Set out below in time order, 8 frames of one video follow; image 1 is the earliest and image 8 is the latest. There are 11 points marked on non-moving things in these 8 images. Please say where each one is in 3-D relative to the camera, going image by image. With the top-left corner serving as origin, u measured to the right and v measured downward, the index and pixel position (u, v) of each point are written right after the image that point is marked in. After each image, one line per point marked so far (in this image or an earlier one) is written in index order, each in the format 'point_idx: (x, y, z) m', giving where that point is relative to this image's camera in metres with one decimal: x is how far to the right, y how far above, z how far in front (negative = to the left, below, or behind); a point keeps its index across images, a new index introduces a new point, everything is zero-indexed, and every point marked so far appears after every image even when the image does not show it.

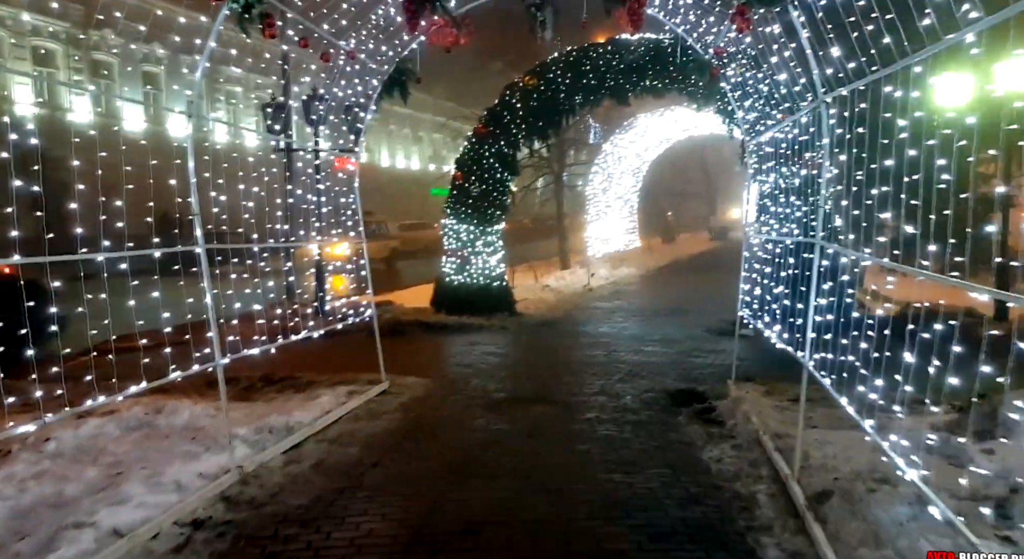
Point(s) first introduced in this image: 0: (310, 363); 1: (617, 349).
0: (-2.8, -1.2, +8.0) m
1: (+1.5, -1.0, +8.5) m
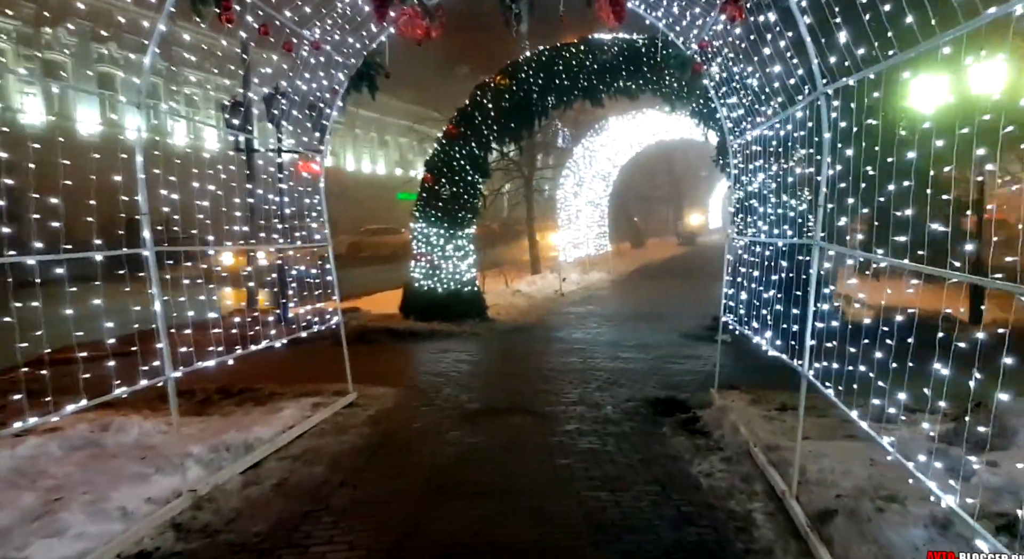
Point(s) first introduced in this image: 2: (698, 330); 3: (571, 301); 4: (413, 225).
0: (-3.1, -1.3, +7.6) m
1: (+1.2, -1.1, +8.3) m
2: (+3.0, -0.8, +9.5) m
3: (+1.4, -0.5, +14.0) m
4: (-1.9, +1.1, +11.0) m
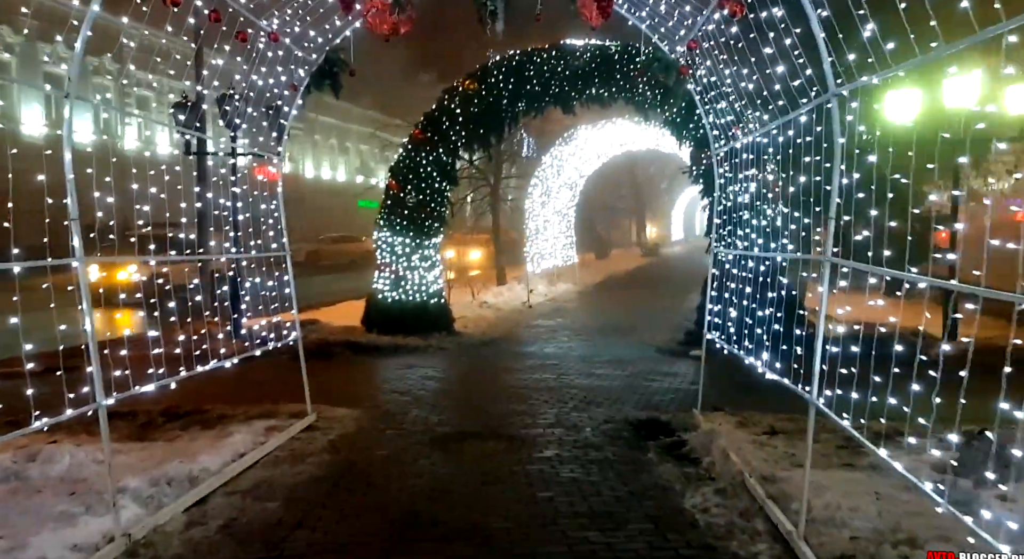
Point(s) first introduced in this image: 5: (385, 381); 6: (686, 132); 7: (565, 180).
0: (-3.5, -1.4, +7.0) m
1: (+0.8, -1.3, +7.9) m
2: (+2.6, -1.0, +9.3) m
3: (+0.6, -0.8, +13.8) m
4: (-2.5, +0.9, +10.6) m
5: (-1.7, -1.4, +7.8) m
6: (+2.6, +2.2, +8.7) m
7: (+1.5, +2.9, +16.8) m
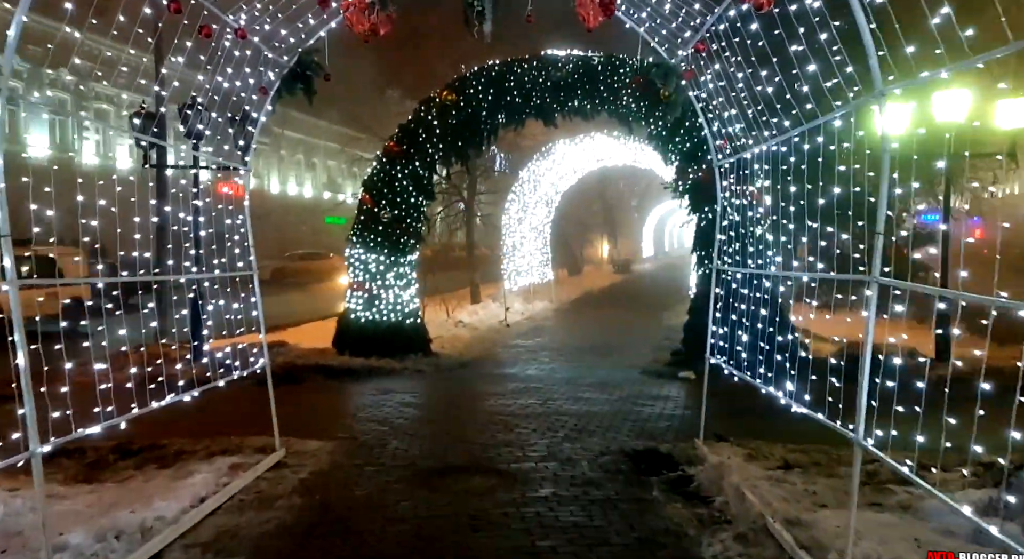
0: (-3.7, -1.6, +6.4) m
1: (+0.5, -1.5, +7.6) m
2: (+2.3, -1.3, +9.0) m
3: (+0.1, -1.2, +13.4) m
4: (-2.8, +0.5, +10.1) m
5: (-1.9, -1.6, +7.3) m
6: (+2.3, +2.0, +8.5) m
7: (+0.8, +2.4, +16.5) m
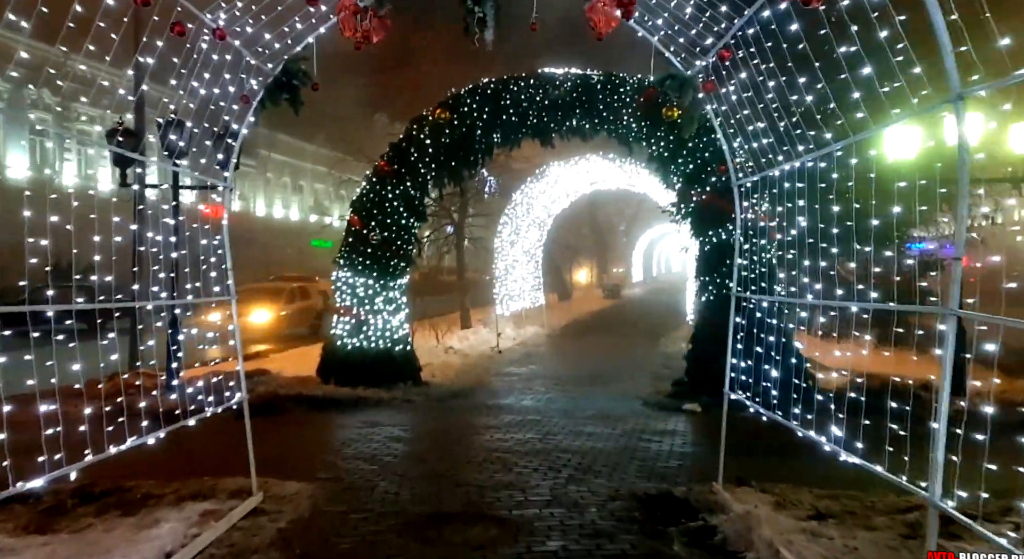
0: (-3.7, -1.9, +5.9) m
1: (+0.5, -1.8, +7.1) m
2: (+2.2, -1.7, +8.6) m
3: (0.0, -1.8, +12.9) m
4: (-2.9, +0.1, +9.6) m
5: (-2.0, -1.9, +6.8) m
6: (+2.3, +1.6, +8.3) m
7: (+0.6, +1.7, +16.2) m
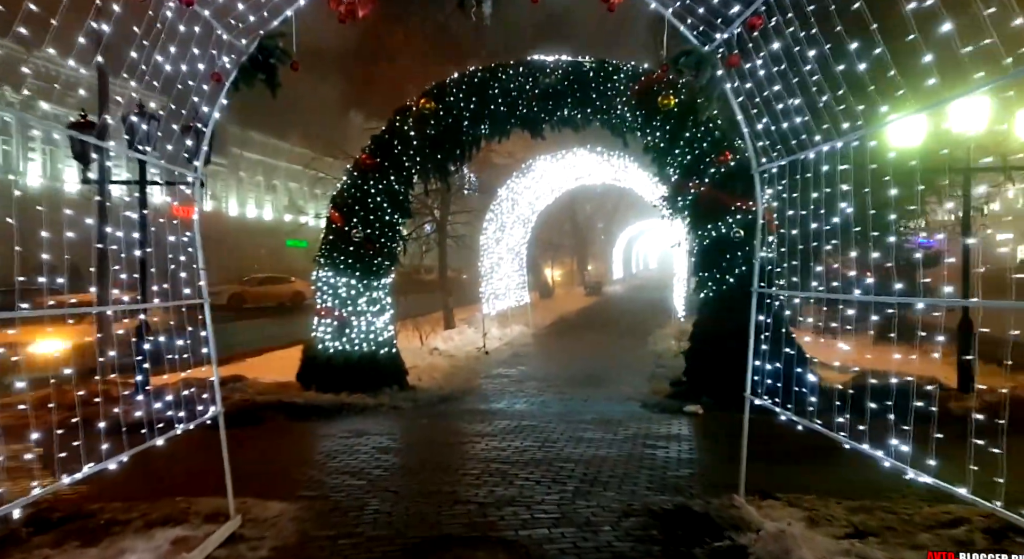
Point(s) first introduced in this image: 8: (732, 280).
0: (-3.7, -1.9, +5.3) m
1: (+0.4, -1.8, +6.7) m
2: (+2.1, -1.7, +8.3) m
3: (-0.3, -1.7, +12.5) m
4: (-3.1, +0.1, +9.1) m
5: (-2.0, -1.9, +6.3) m
6: (+2.2, +1.6, +7.9) m
7: (+0.2, +1.7, +15.8) m
8: (+2.9, 0.0, +7.7) m
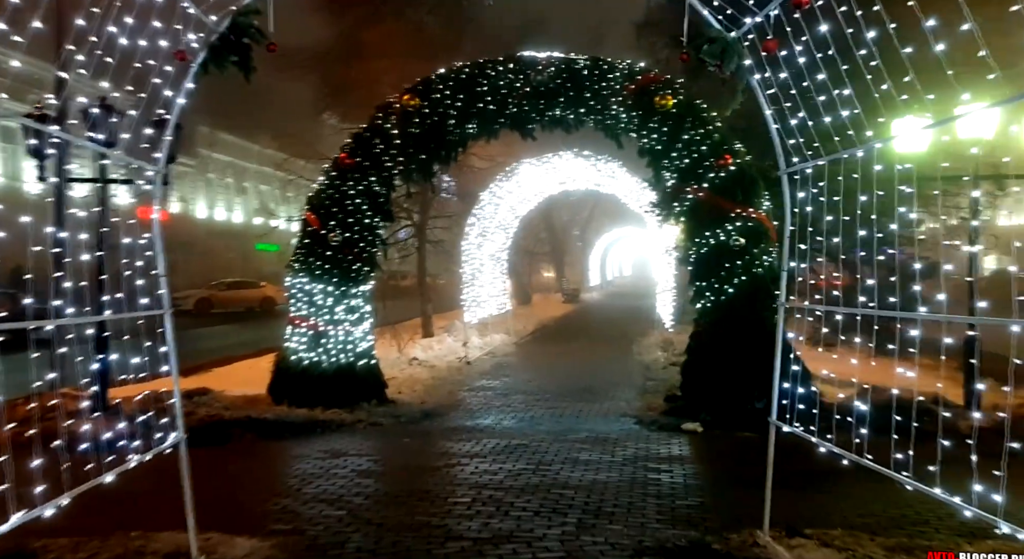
0: (-3.7, -2.0, +4.7) m
1: (+0.3, -1.9, +6.3) m
2: (+1.9, -1.8, +7.9) m
3: (-0.6, -1.9, +12.0) m
4: (-3.2, 0.0, +8.5) m
5: (-2.1, -2.0, +5.8) m
6: (+2.0, +1.5, +7.6) m
7: (-0.3, +1.5, +15.4) m
8: (+2.8, -0.1, +7.4) m
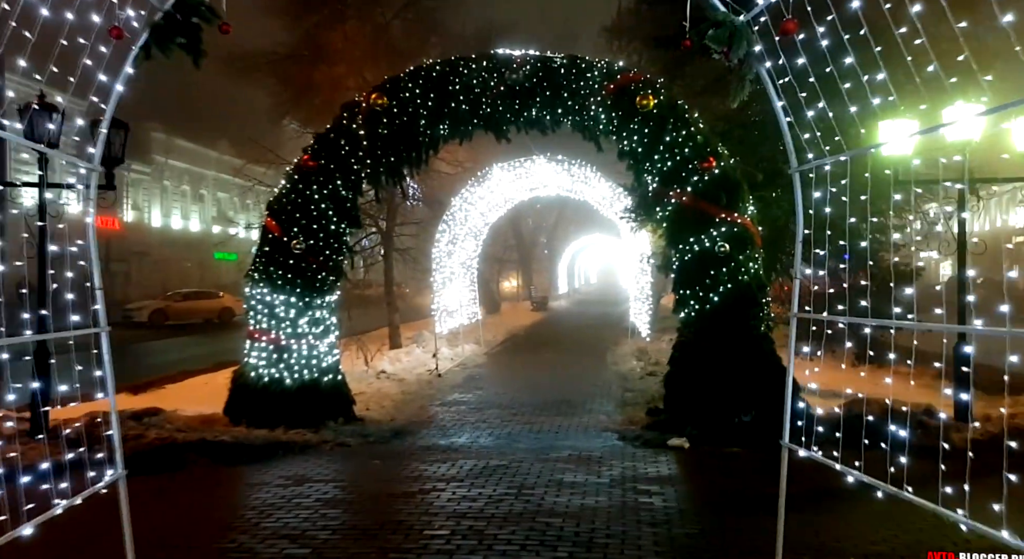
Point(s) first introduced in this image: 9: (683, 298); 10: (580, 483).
0: (-3.8, -2.1, +4.1) m
1: (+0.1, -2.0, +5.9) m
2: (+1.6, -1.9, +7.6) m
3: (-1.2, -2.1, +11.6) m
4: (-3.6, -0.2, +7.9) m
5: (-2.2, -2.1, +5.2) m
6: (+1.7, +1.4, +7.3) m
7: (-1.0, +1.3, +15.0) m
8: (+2.5, -0.2, +7.2) m
9: (+2.2, -0.3, +7.3) m
10: (+0.7, -2.0, +5.7) m
